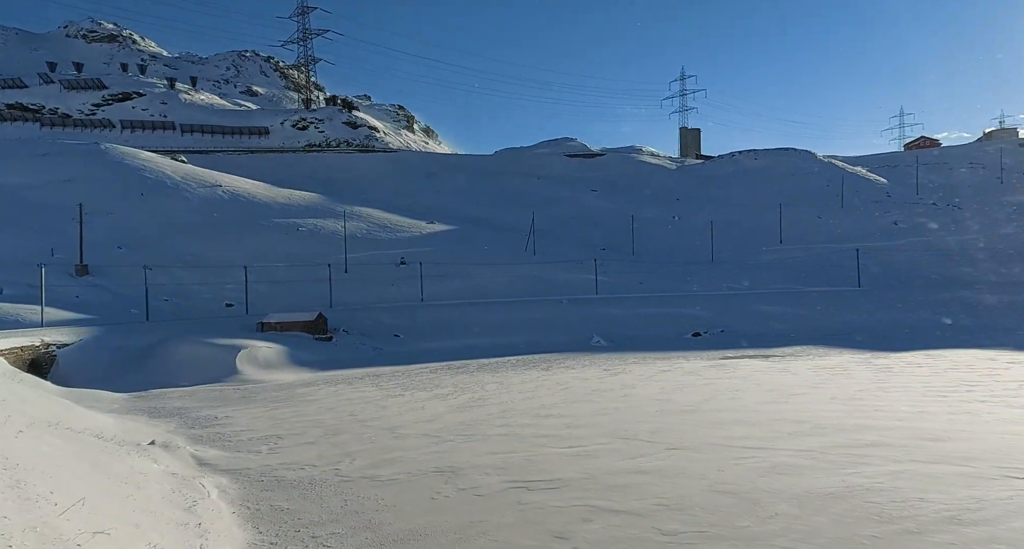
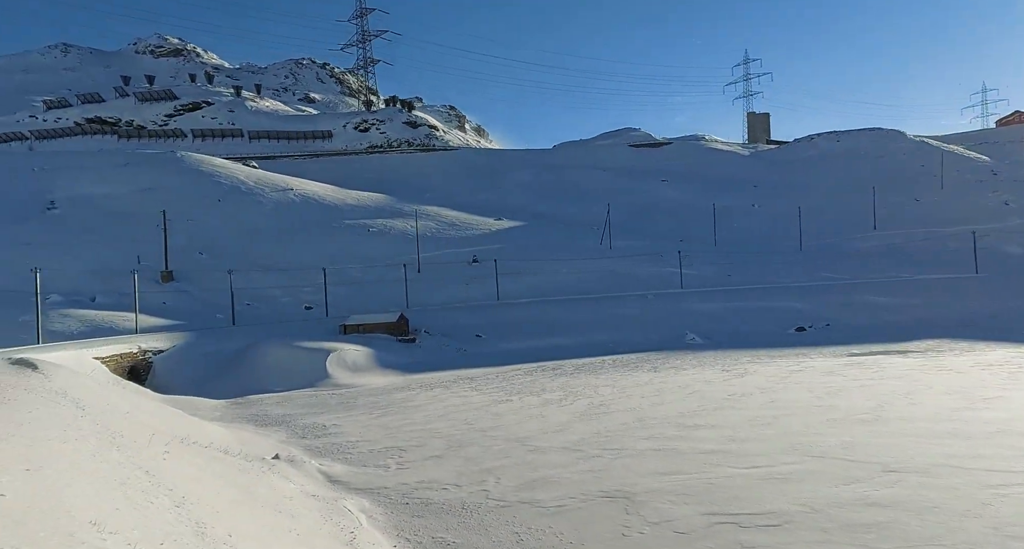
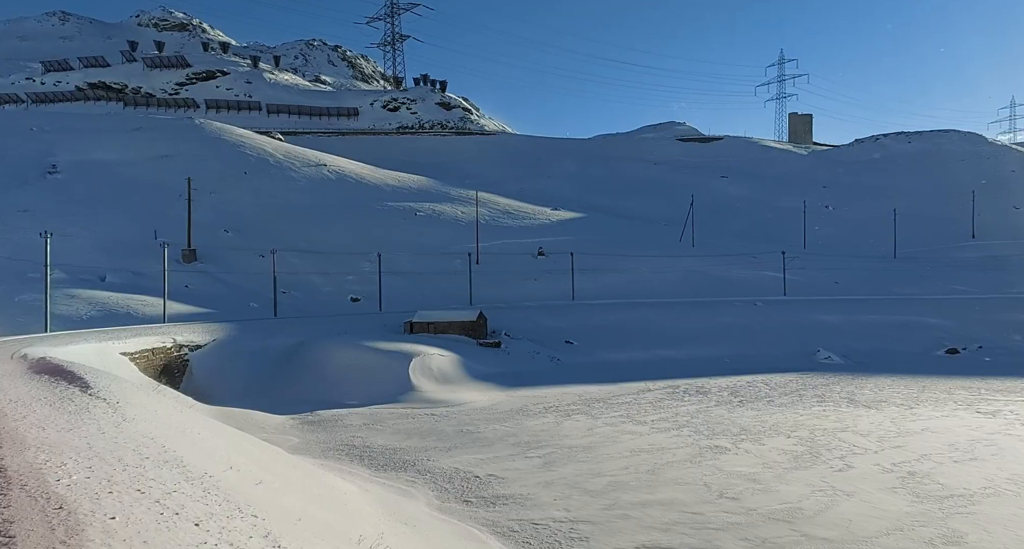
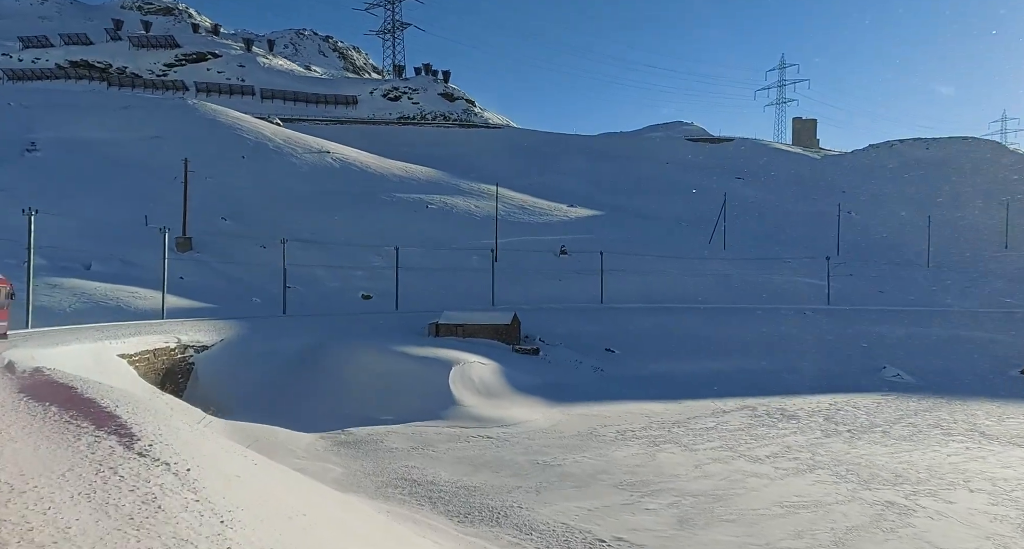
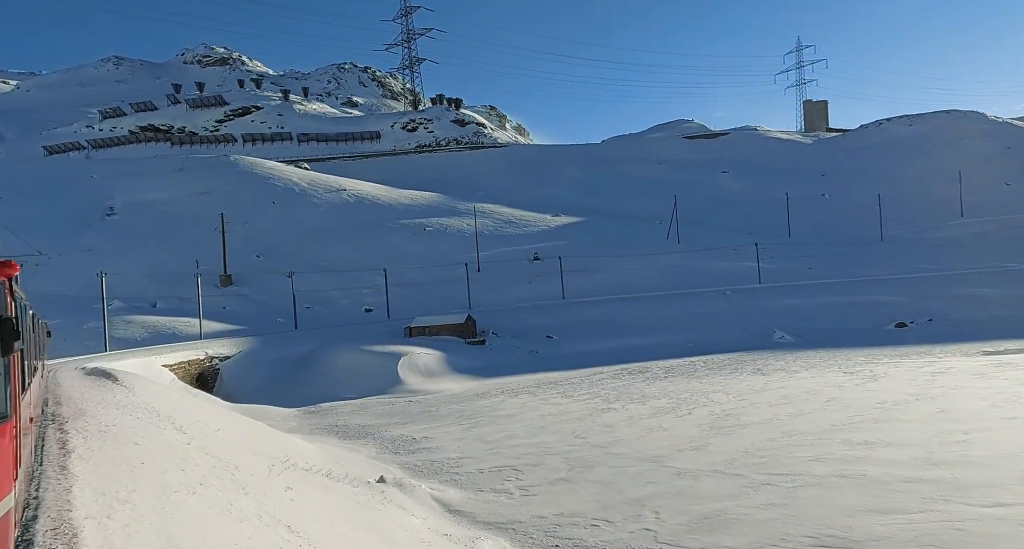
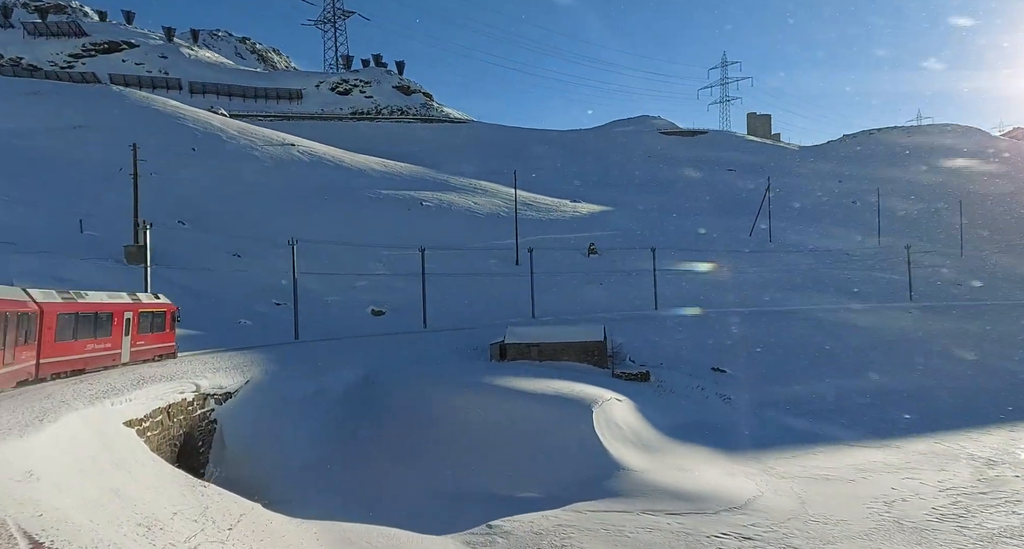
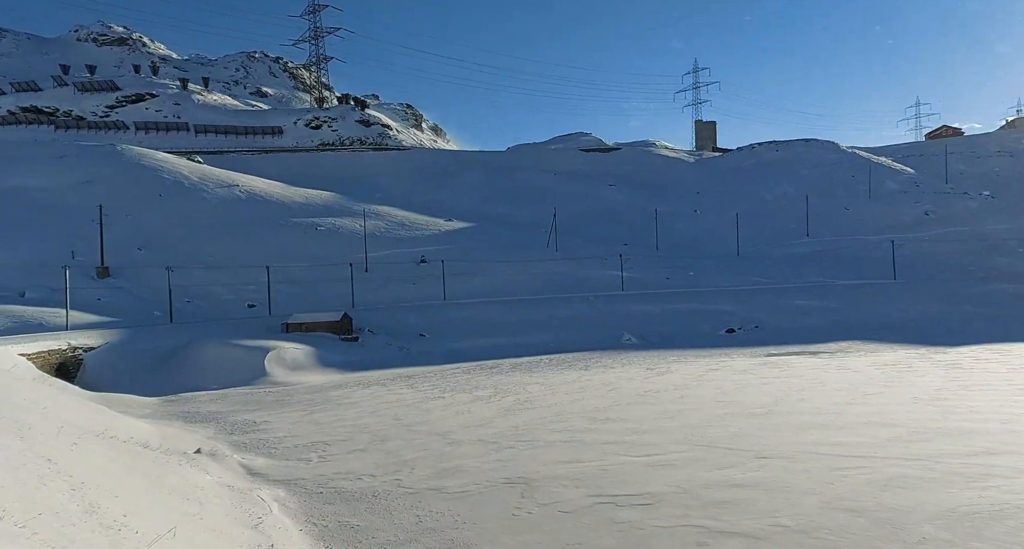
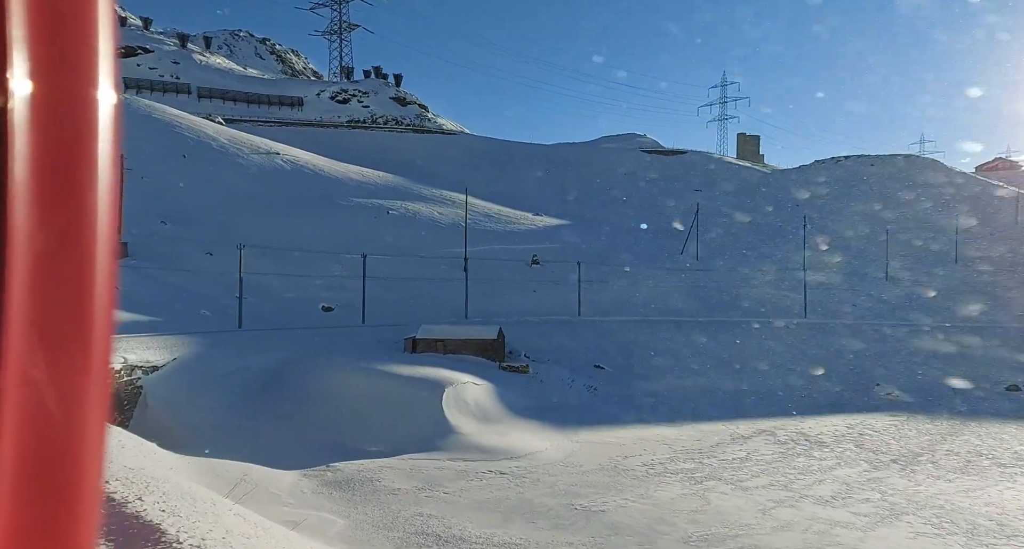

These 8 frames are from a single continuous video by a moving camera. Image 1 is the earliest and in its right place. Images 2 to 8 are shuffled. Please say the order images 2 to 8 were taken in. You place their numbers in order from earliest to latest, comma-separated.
7, 2, 5, 3, 4, 8, 6
